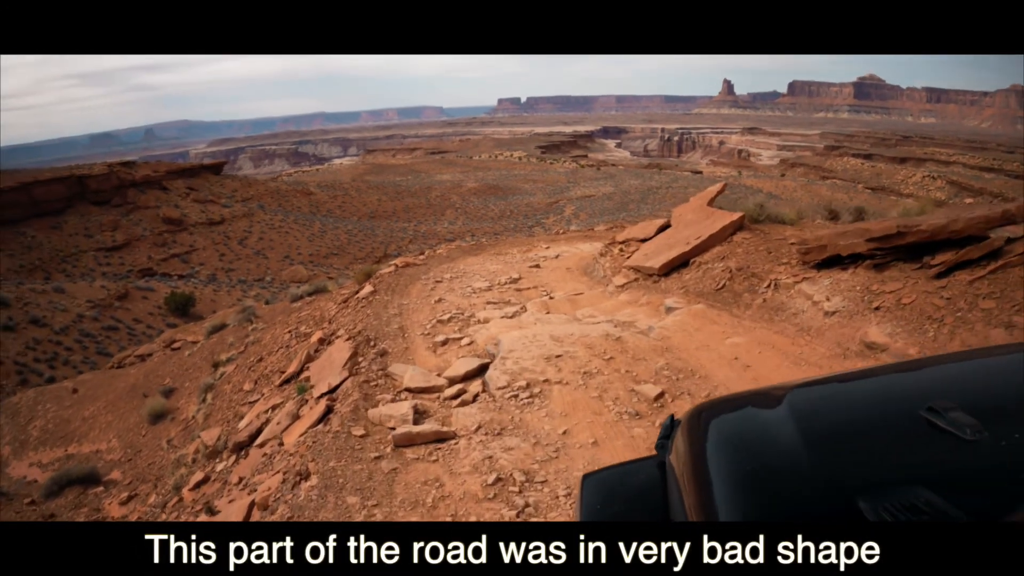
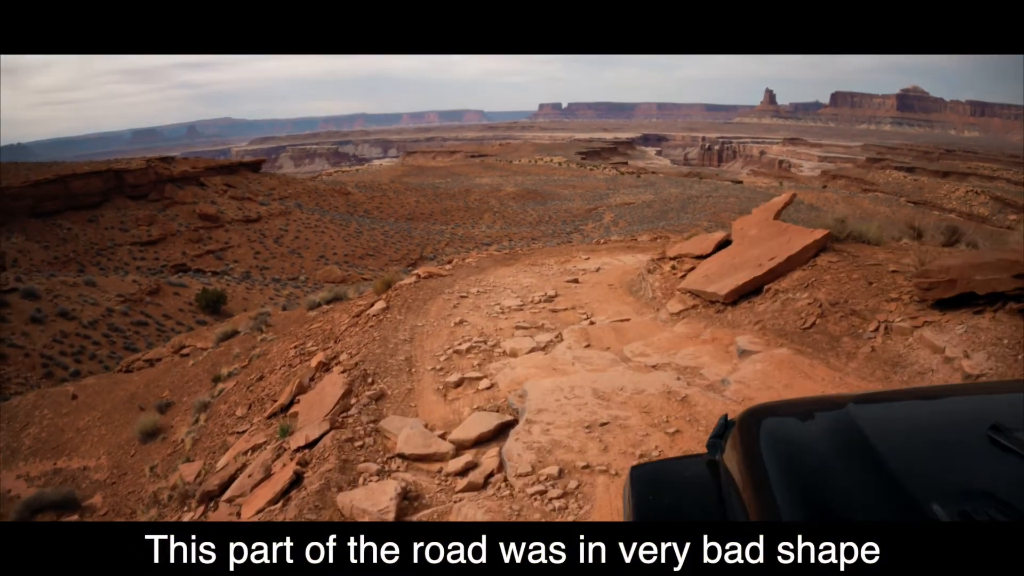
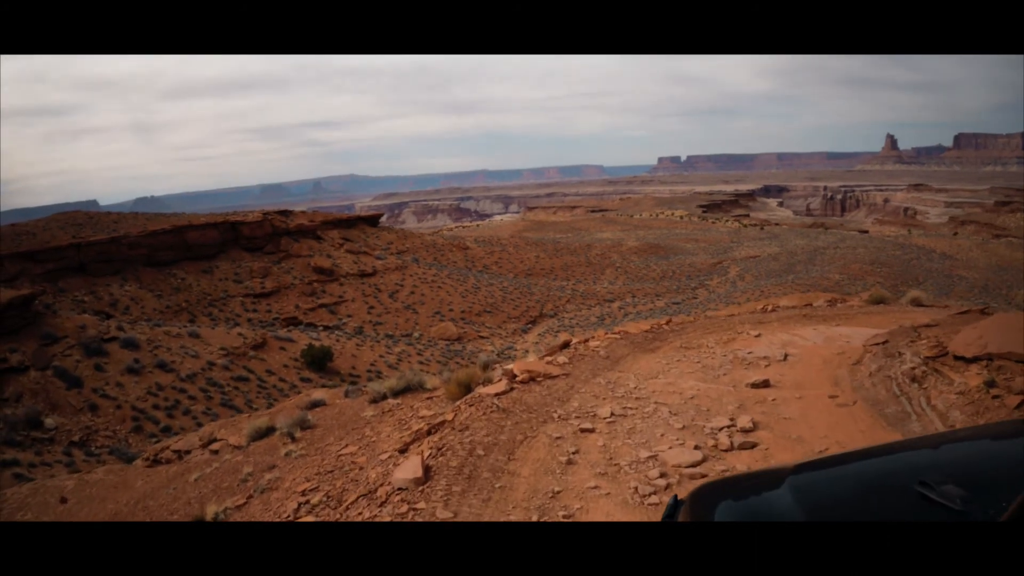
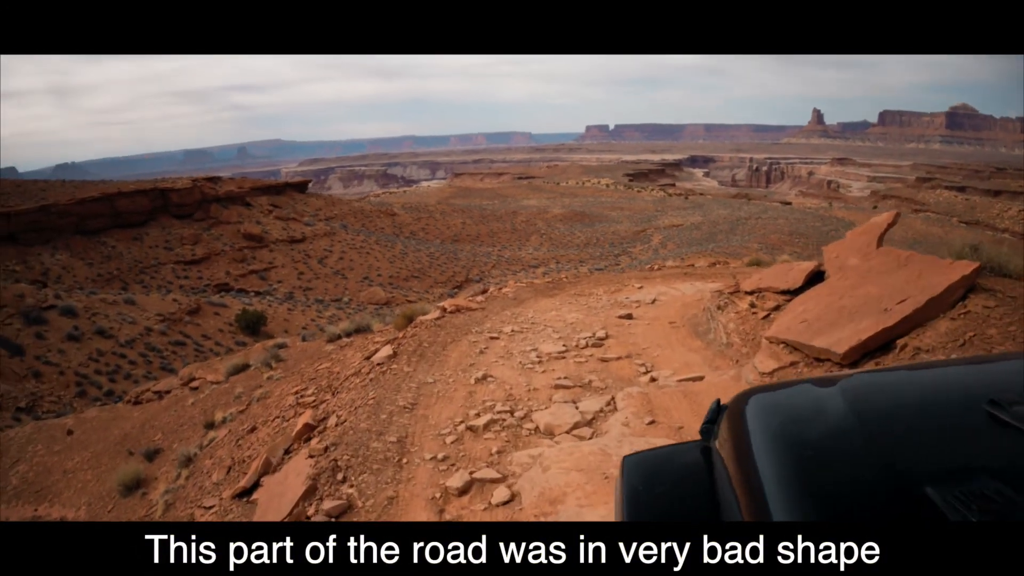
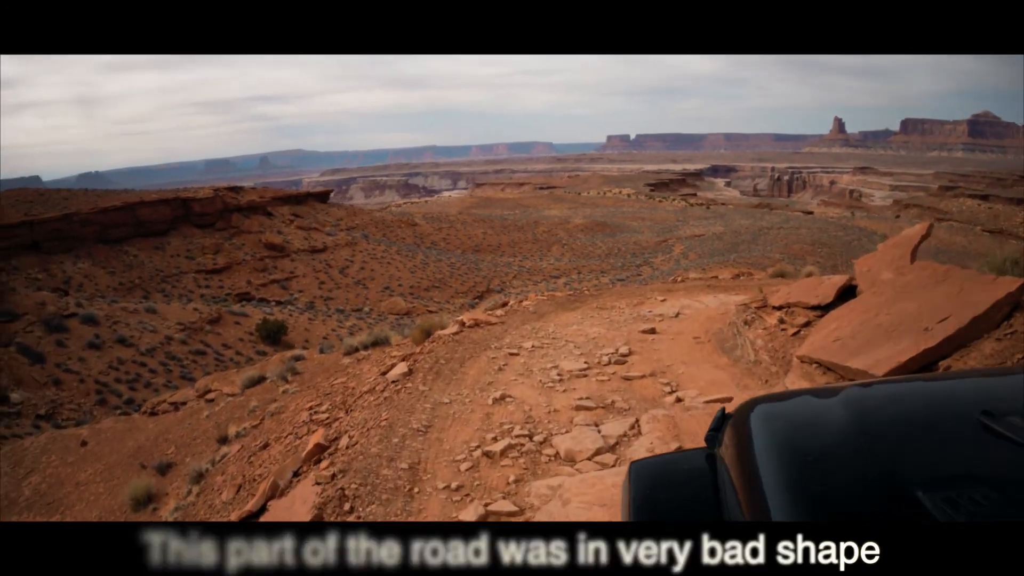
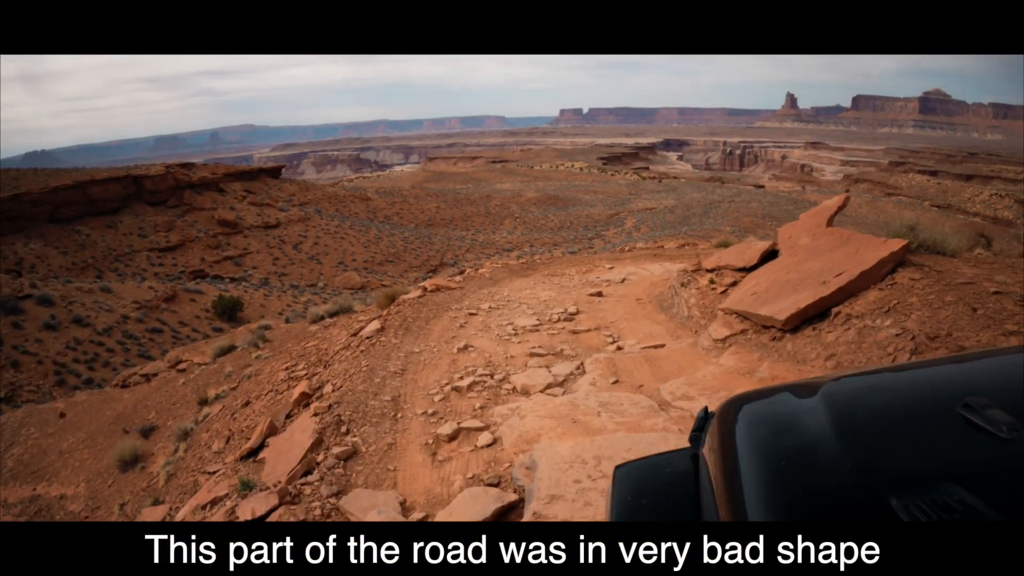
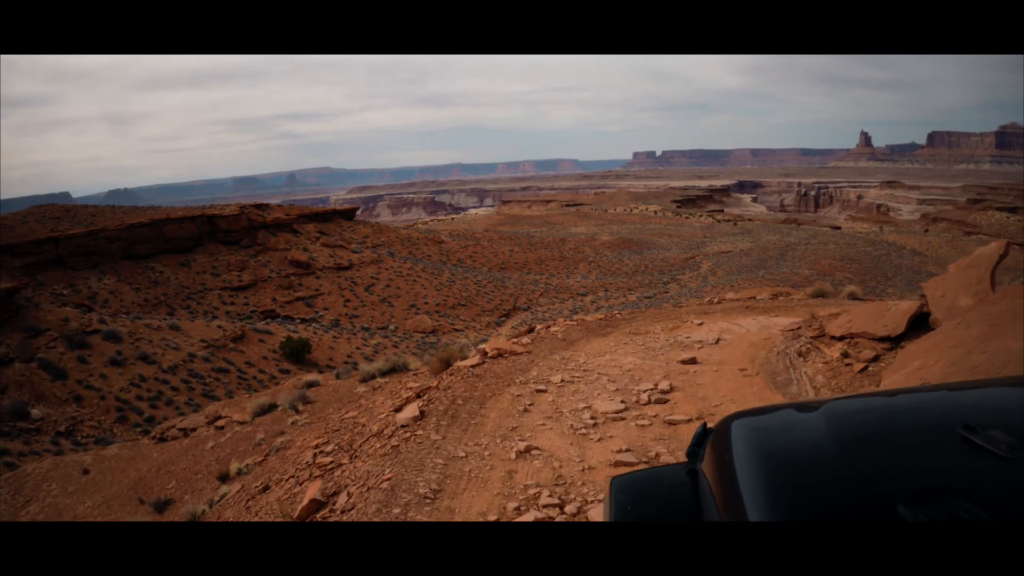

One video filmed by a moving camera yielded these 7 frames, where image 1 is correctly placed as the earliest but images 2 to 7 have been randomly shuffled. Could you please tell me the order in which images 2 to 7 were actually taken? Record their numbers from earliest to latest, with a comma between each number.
2, 6, 4, 5, 7, 3
